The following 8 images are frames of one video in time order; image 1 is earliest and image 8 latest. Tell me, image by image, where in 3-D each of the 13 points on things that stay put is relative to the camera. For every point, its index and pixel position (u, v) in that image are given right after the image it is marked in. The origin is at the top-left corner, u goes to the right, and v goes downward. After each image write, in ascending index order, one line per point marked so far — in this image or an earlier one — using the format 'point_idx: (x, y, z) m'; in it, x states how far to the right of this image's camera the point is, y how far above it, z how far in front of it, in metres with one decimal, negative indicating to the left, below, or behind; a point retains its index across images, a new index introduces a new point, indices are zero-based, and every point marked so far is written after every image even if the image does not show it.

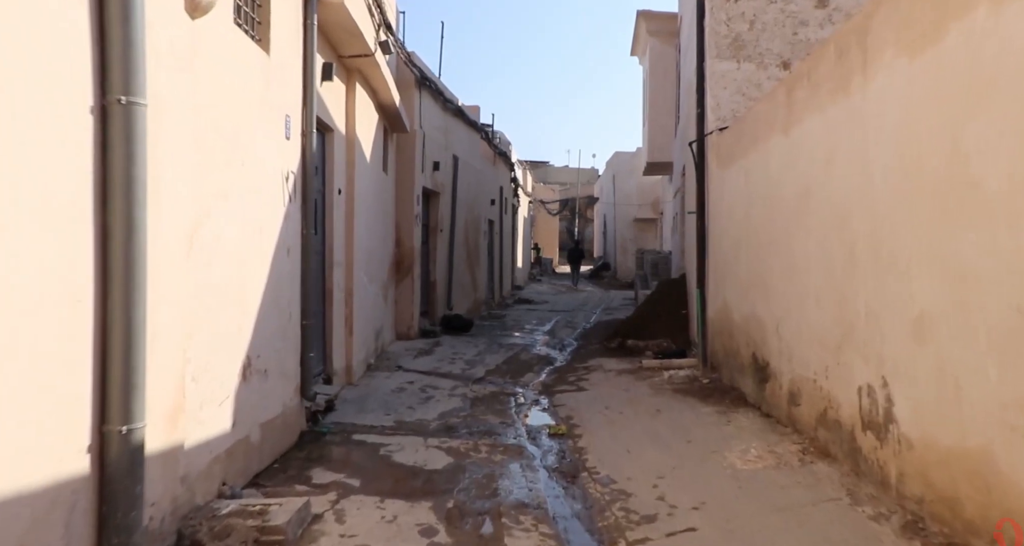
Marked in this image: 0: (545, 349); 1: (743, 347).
0: (+0.5, -1.1, +10.4) m
1: (+1.9, -0.6, +6.2) m
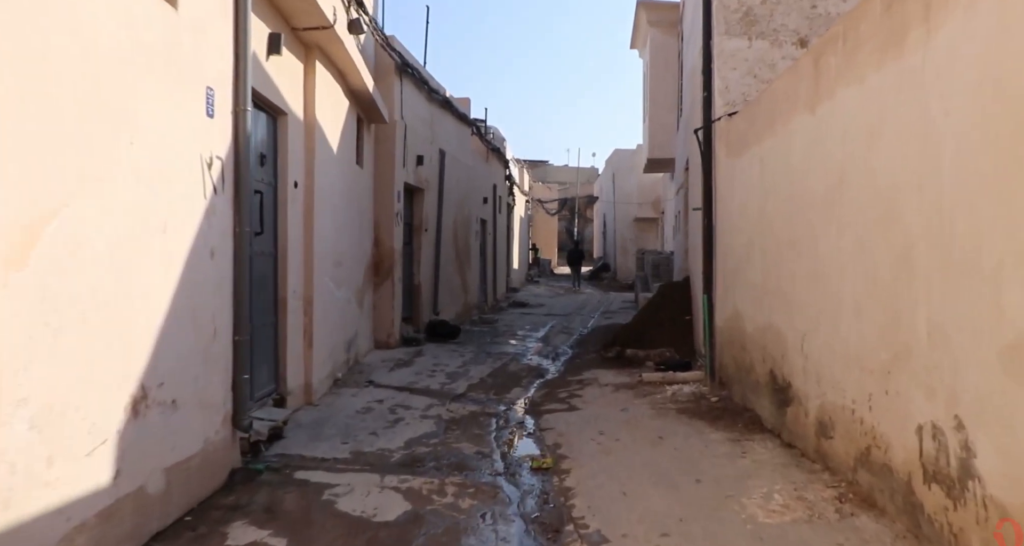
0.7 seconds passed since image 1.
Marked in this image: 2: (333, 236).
0: (+0.3, -1.1, +9.6) m
1: (+1.8, -0.6, +5.3) m
2: (-1.7, +0.3, +6.9) m
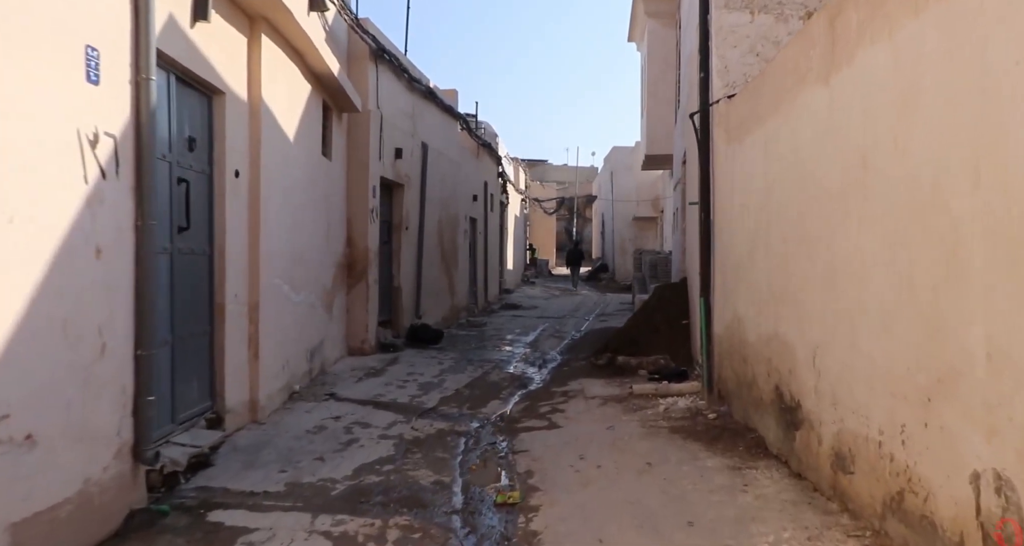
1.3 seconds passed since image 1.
0: (+0.1, -1.1, +9.0) m
1: (+1.6, -0.6, +4.7) m
2: (-1.9, +0.3, +6.2) m
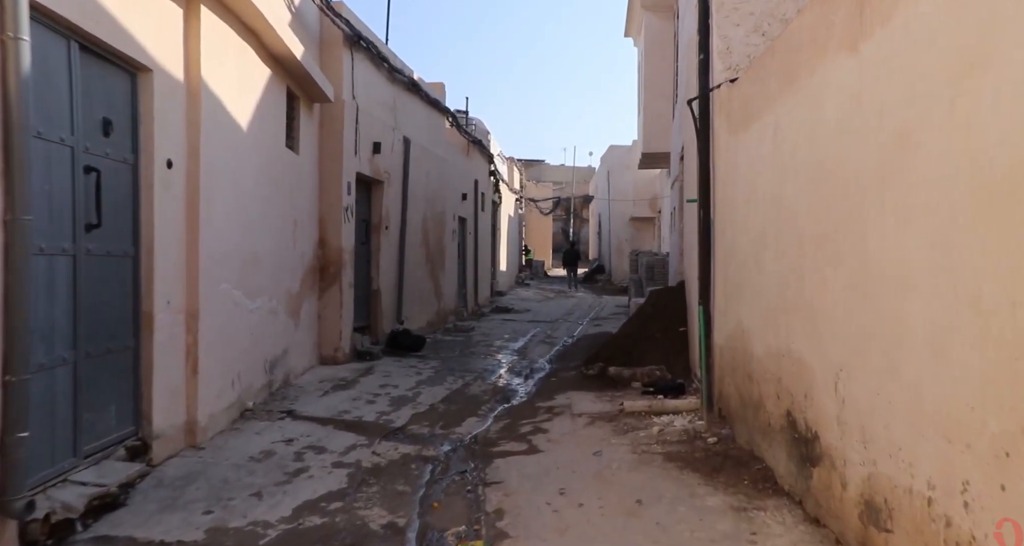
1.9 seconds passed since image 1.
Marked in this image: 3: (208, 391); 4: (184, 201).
0: (-0.1, -1.2, +8.3) m
1: (+1.4, -0.7, +4.0) m
2: (-2.0, +0.3, +5.6) m
3: (-2.0, -0.8, +4.9) m
4: (-2.0, +0.4, +4.6) m
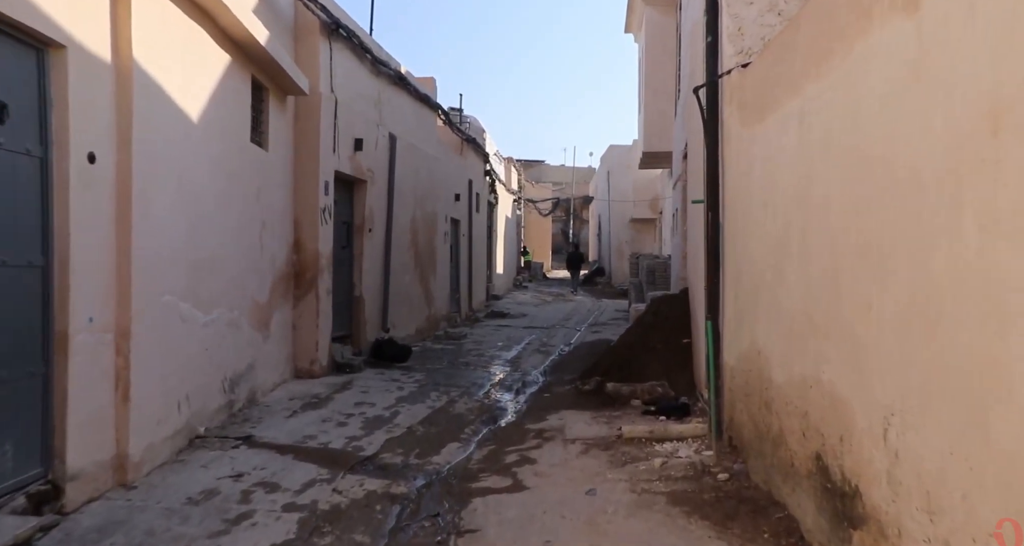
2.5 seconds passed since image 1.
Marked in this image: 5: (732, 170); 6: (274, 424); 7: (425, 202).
0: (-0.2, -1.2, +7.7) m
1: (+1.3, -0.7, +3.4) m
2: (-2.1, +0.2, +5.0) m
3: (-2.1, -0.8, +4.3) m
4: (-2.1, +0.4, +4.0) m
5: (+1.4, +0.6, +4.7) m
6: (-1.8, -1.1, +5.7) m
7: (-1.4, +1.1, +12.0) m
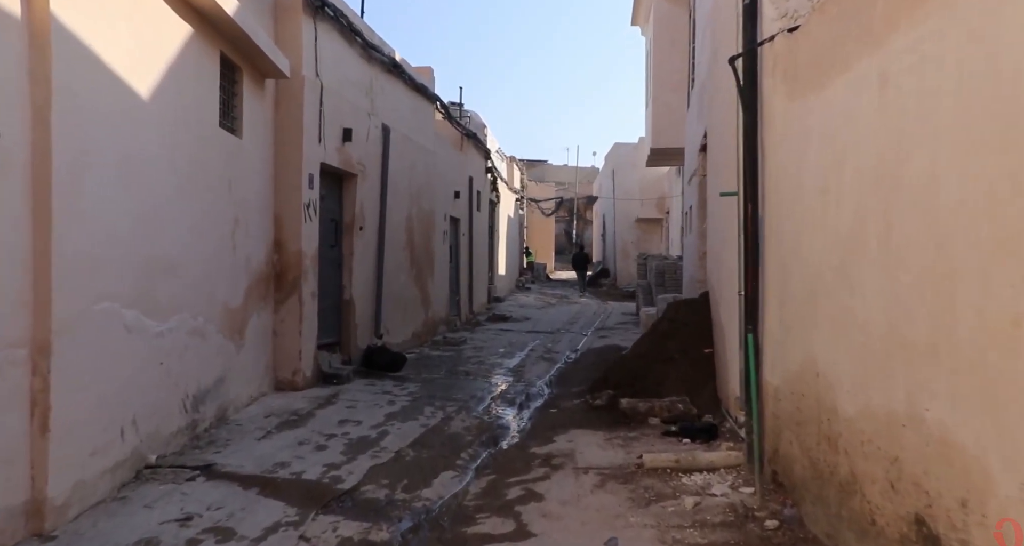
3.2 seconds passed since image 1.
0: (-0.1, -1.3, +7.0) m
1: (+1.3, -0.8, +2.7) m
2: (-2.1, +0.2, +4.3) m
3: (-2.1, -0.8, +3.5) m
4: (-2.1, +0.4, +3.3) m
5: (+1.4, +0.6, +3.9) m
6: (-1.8, -1.2, +4.9) m
7: (-1.4, +1.1, +11.3) m
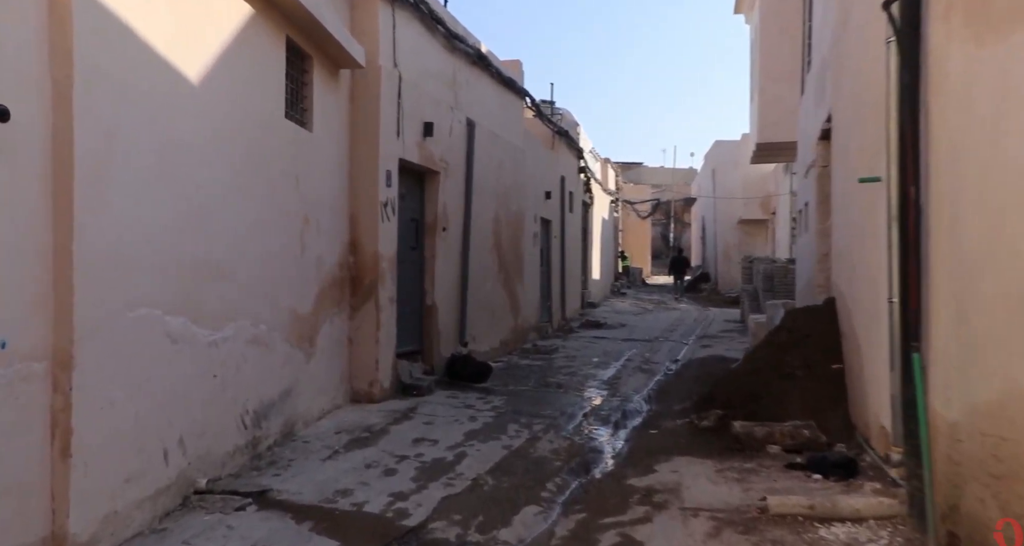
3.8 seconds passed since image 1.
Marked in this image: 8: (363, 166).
0: (+0.7, -1.3, +6.2) m
1: (+1.5, -0.7, +1.8) m
2: (-1.6, +0.2, +3.8) m
3: (-1.7, -0.9, +3.1) m
4: (-1.8, +0.4, +2.8) m
5: (+1.8, +0.6, +3.1) m
6: (-1.2, -1.2, +4.4) m
7: (0.0, +1.0, +10.7) m
8: (-1.3, +1.0, +6.6) m
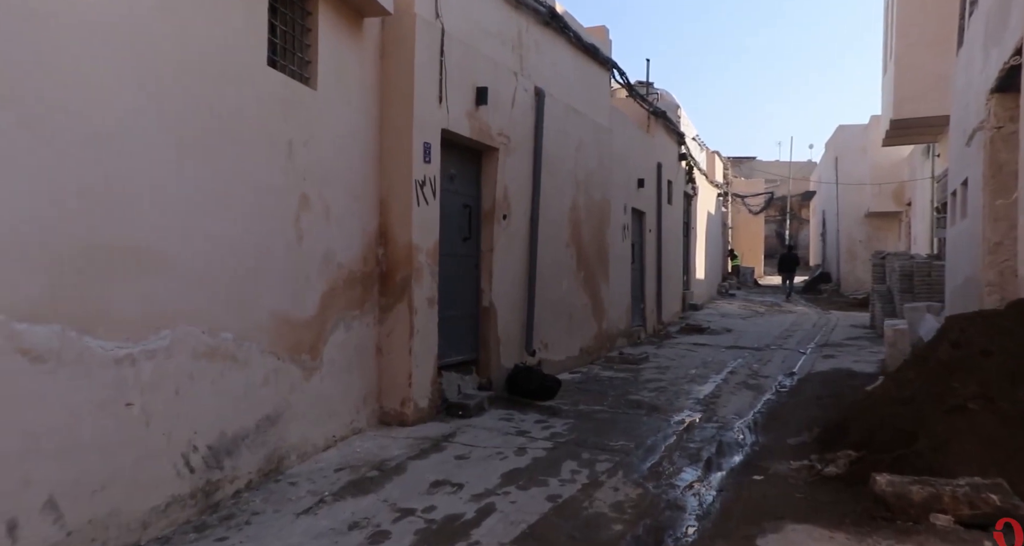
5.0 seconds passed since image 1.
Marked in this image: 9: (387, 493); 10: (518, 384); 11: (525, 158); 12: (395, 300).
0: (+1.0, -1.2, +4.8) m
1: (+1.3, -0.7, +0.3) m
2: (-1.6, +0.3, +2.7) m
3: (-1.8, -0.8, +2.0) m
4: (-1.9, +0.4, +1.7) m
5: (+1.7, +0.7, +1.5) m
6: (-1.1, -1.1, +3.3) m
7: (+1.0, +1.1, +9.3) m
8: (-0.9, +1.0, +5.4) m
9: (-0.7, -1.2, +3.9) m
10: (0.0, -1.0, +6.6) m
11: (+0.1, +1.1, +7.3) m
12: (-0.8, -0.2, +5.4) m
